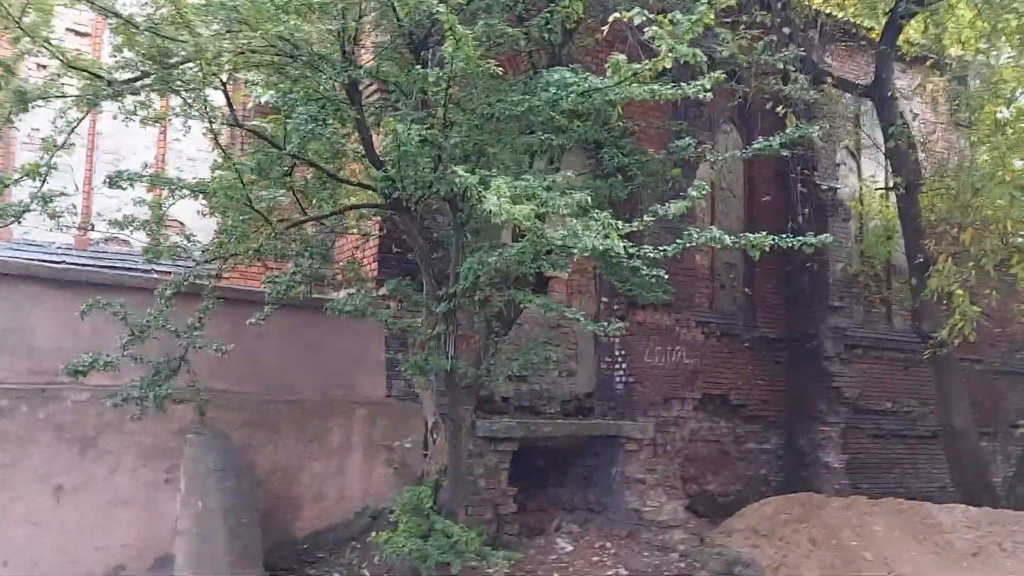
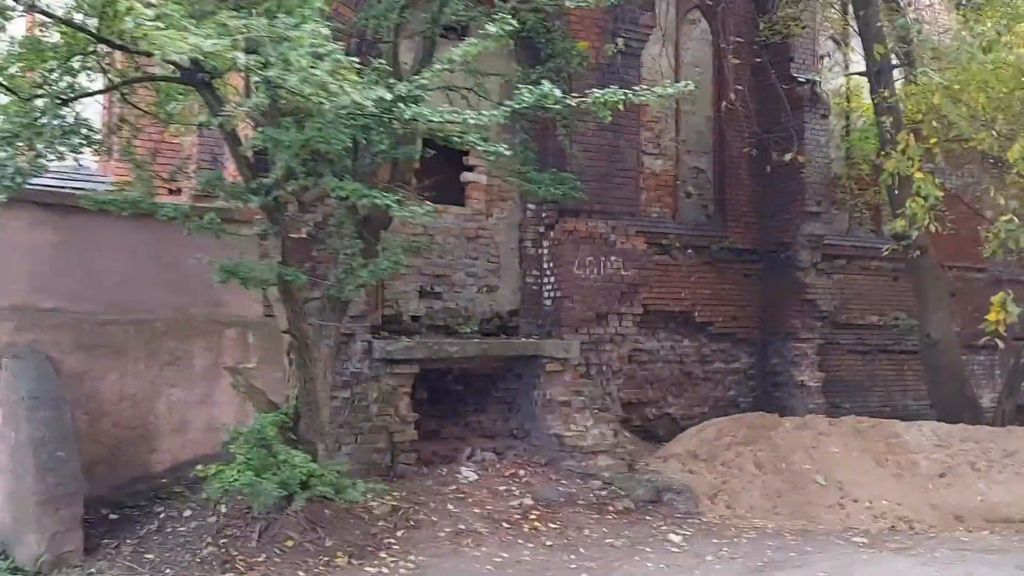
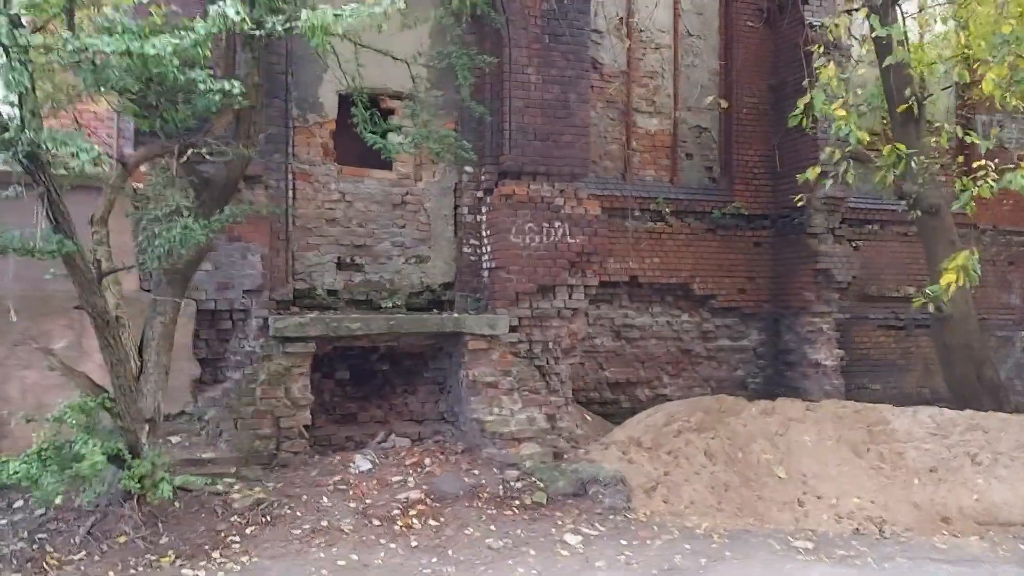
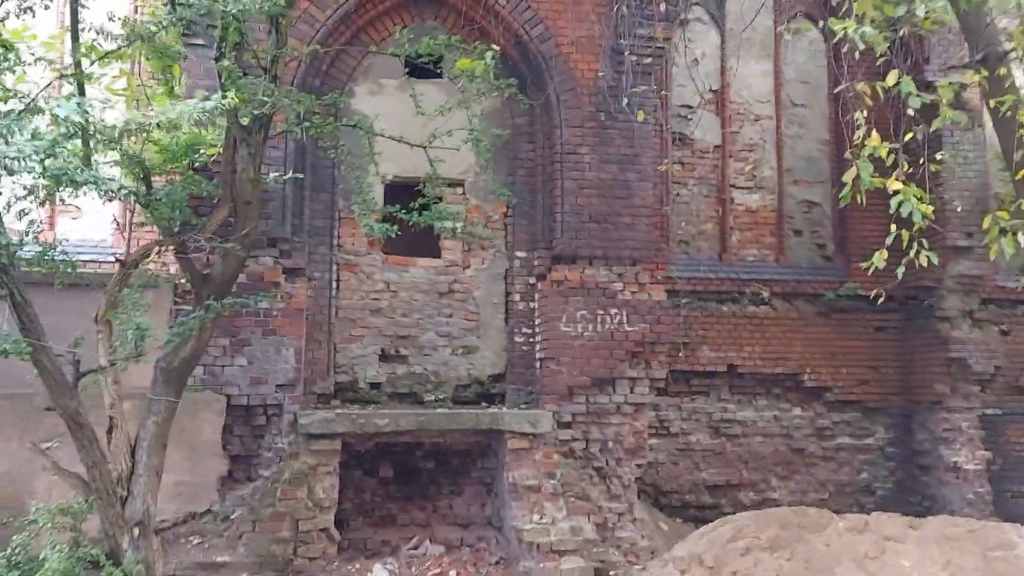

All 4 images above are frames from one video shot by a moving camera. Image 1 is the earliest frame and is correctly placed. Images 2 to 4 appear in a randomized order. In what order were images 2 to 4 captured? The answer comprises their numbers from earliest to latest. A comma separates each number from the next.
2, 3, 4
